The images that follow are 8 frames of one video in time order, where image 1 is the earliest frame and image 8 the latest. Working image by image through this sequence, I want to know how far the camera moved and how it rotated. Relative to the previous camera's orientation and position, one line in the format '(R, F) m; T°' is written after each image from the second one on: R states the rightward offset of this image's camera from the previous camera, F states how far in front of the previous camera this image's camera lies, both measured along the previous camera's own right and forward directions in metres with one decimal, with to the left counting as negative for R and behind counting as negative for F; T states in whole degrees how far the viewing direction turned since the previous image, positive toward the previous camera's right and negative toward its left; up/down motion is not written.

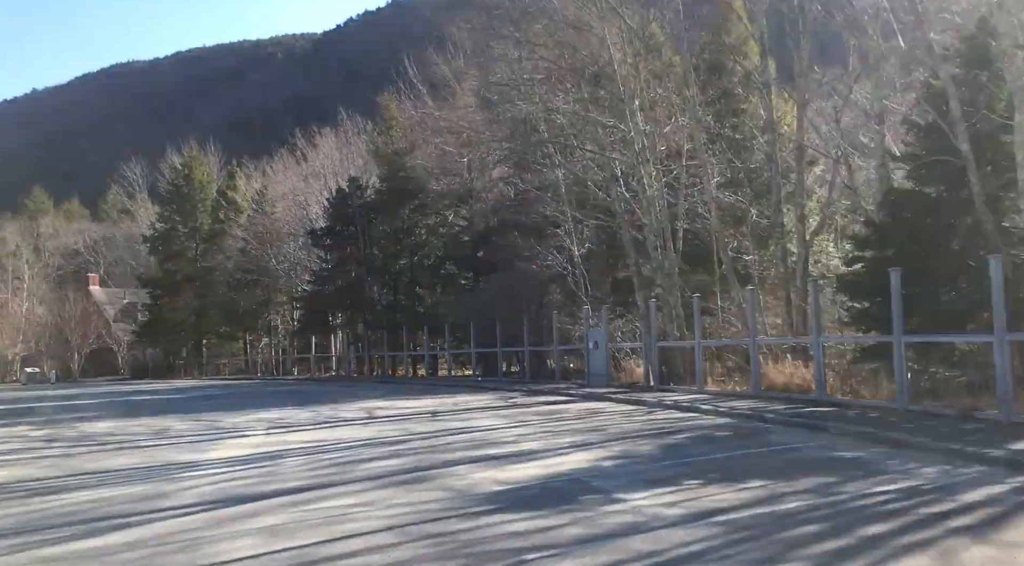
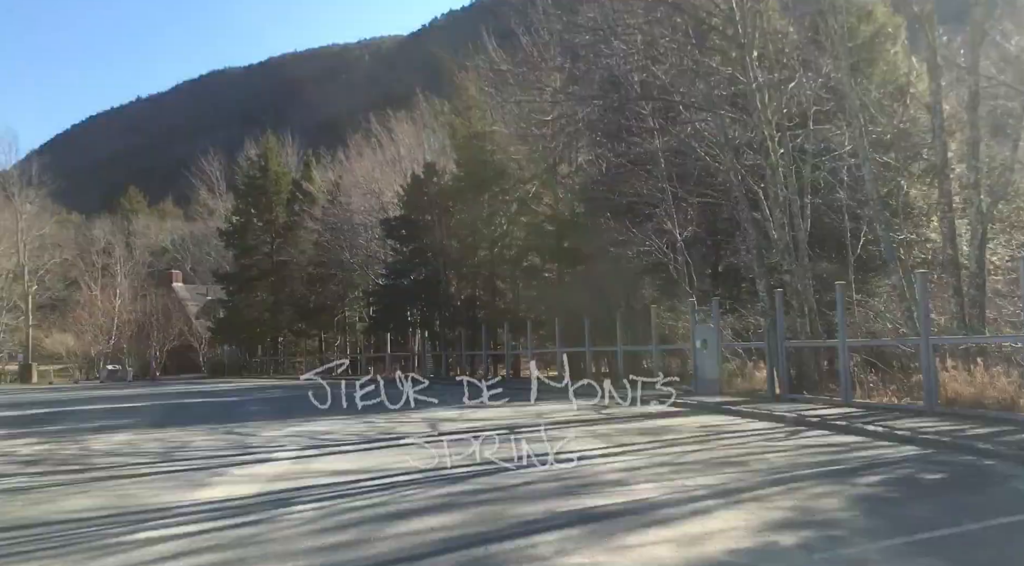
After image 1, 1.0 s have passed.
(-0.2, +3.6) m; -5°
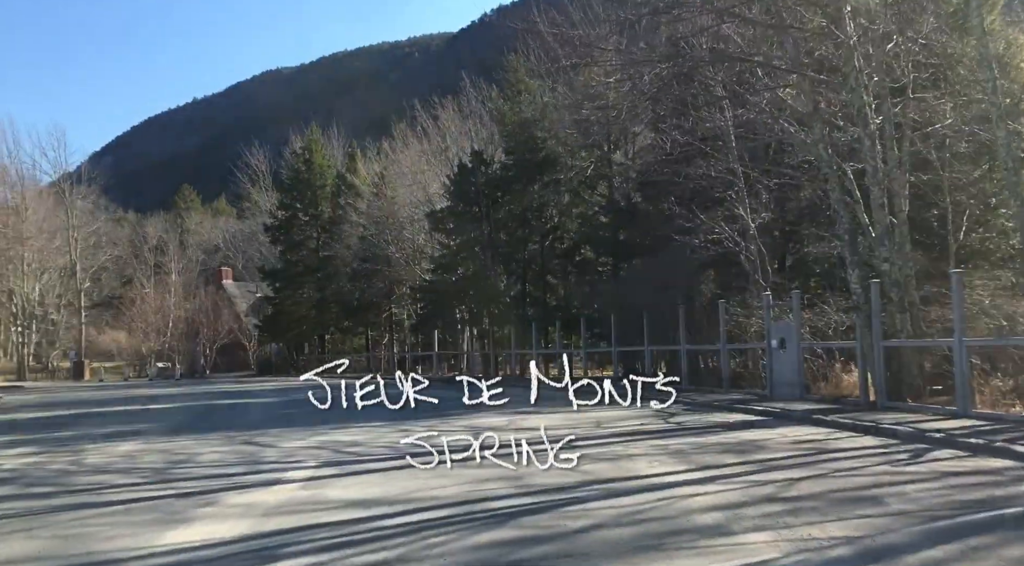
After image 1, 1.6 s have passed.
(-0.1, +2.1) m; -3°
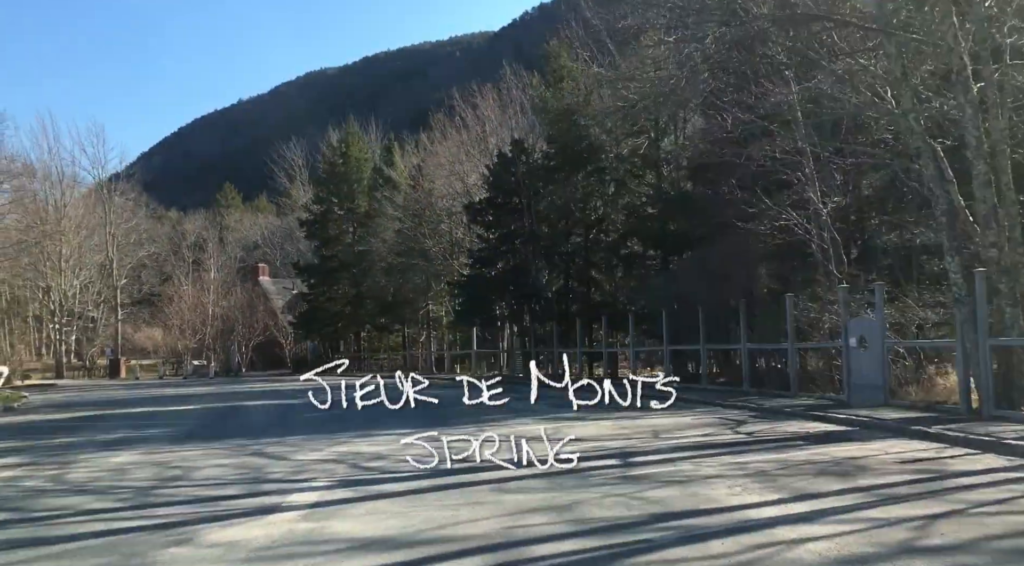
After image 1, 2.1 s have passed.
(-0.1, +1.8) m; -2°
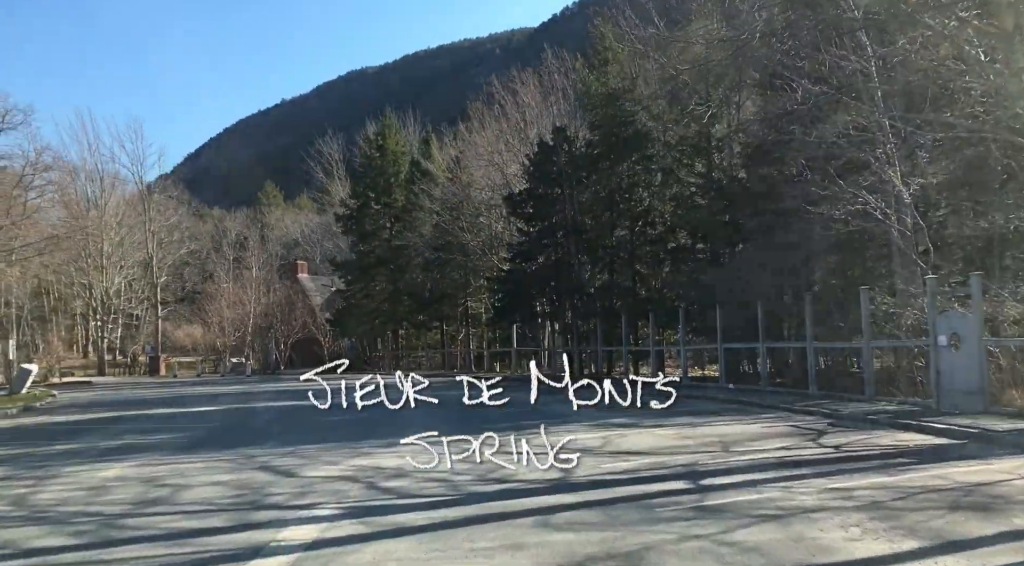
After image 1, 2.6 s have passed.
(-0.1, +1.8) m; -3°
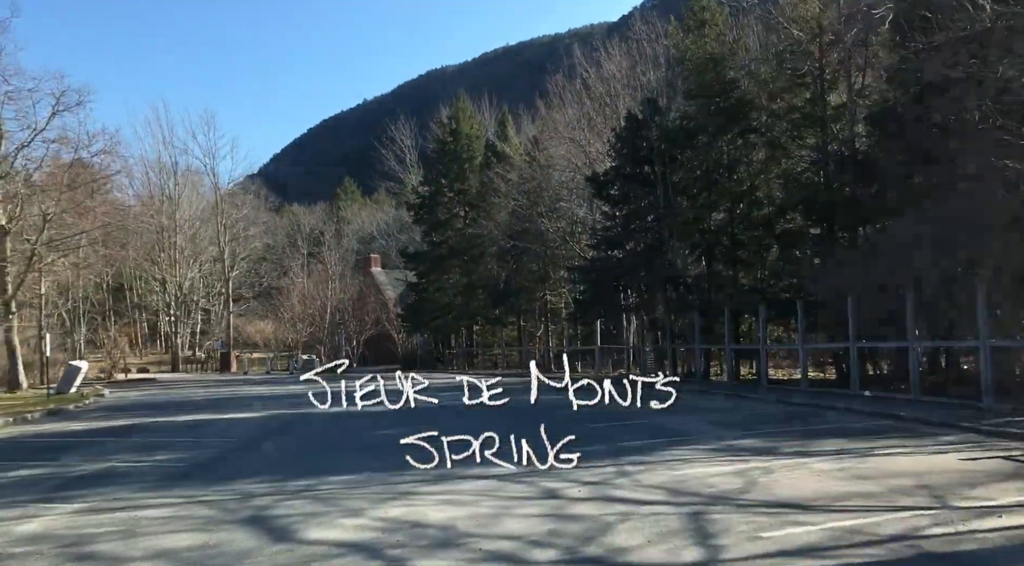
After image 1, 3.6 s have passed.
(-0.2, +3.6) m; -5°
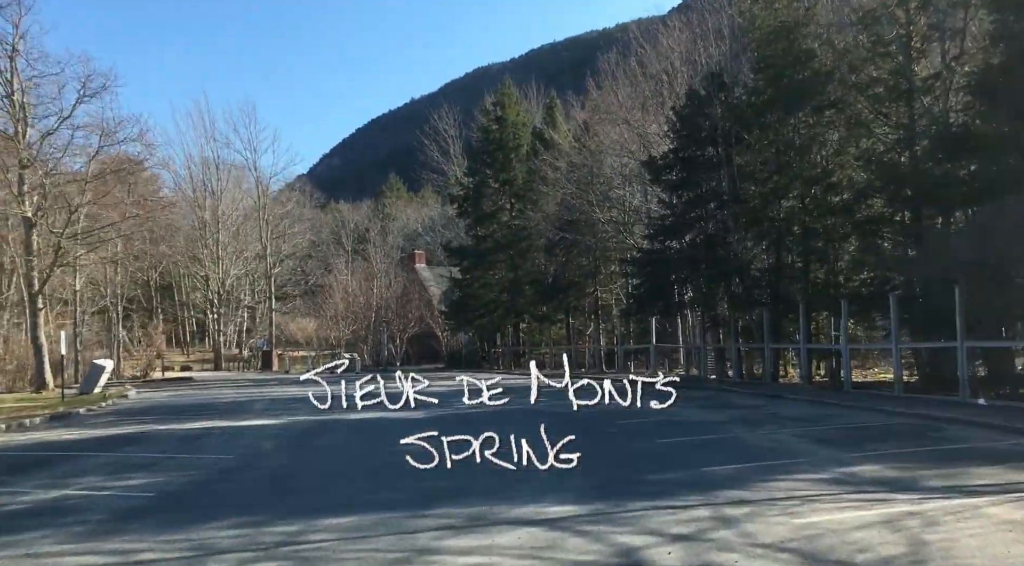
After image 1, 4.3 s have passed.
(-0.1, +2.5) m; -3°
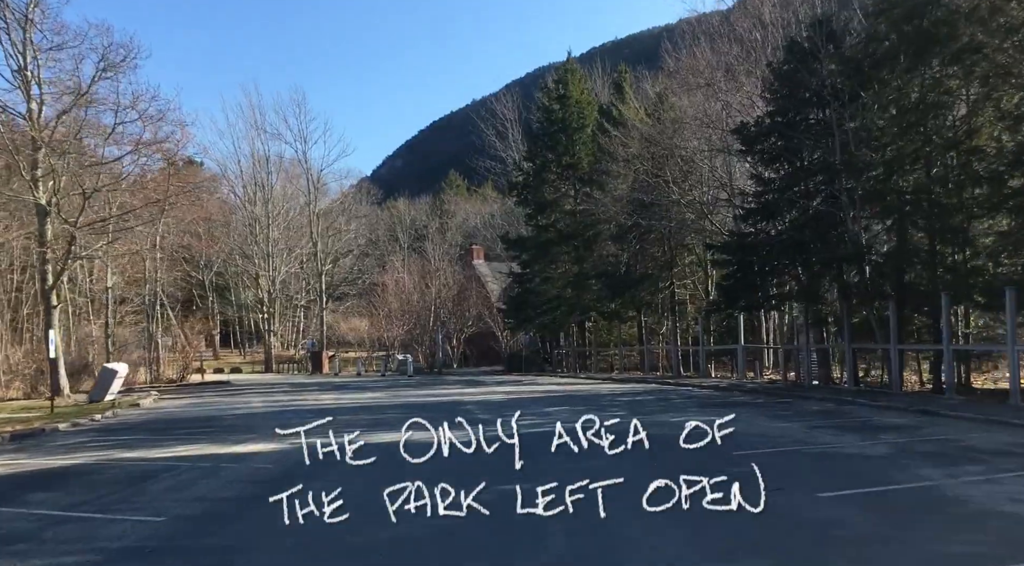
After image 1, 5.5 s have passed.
(-0.2, +4.4) m; -4°
